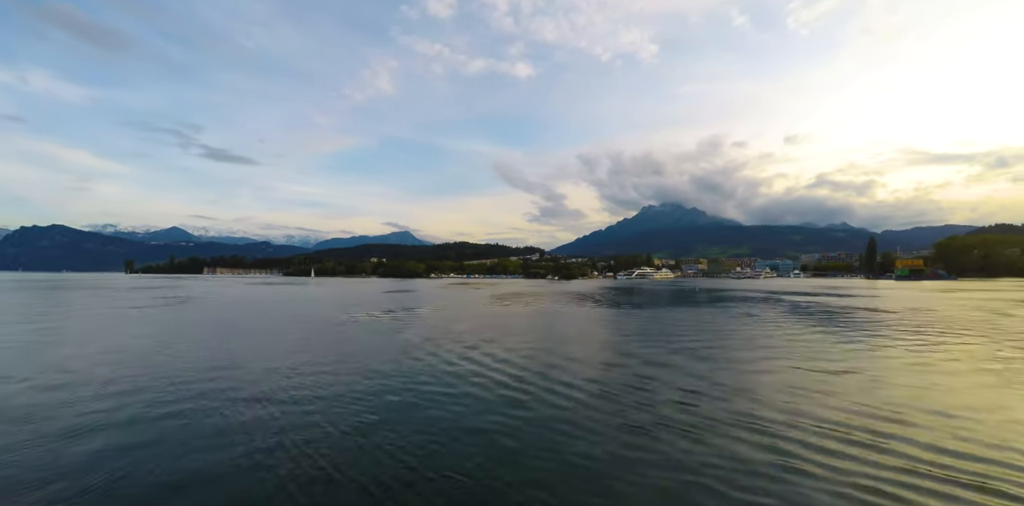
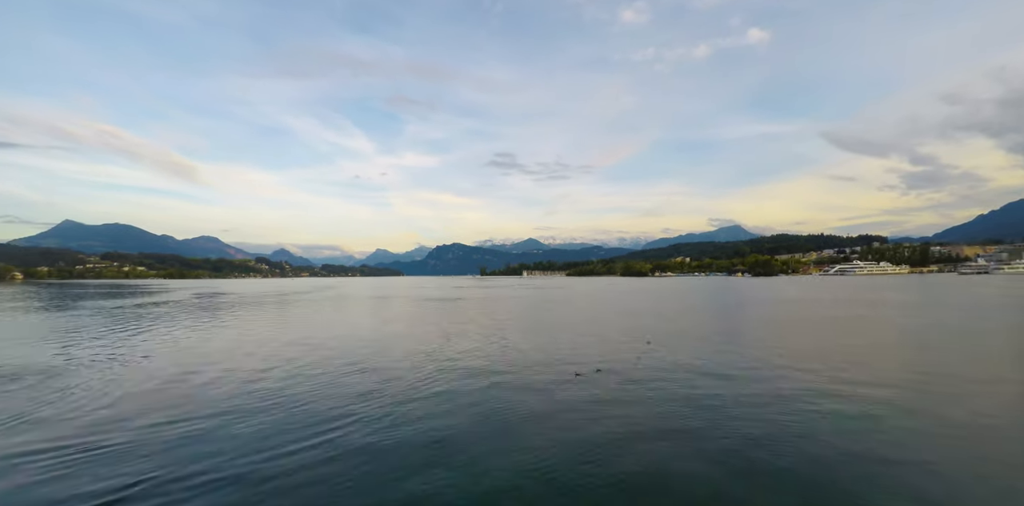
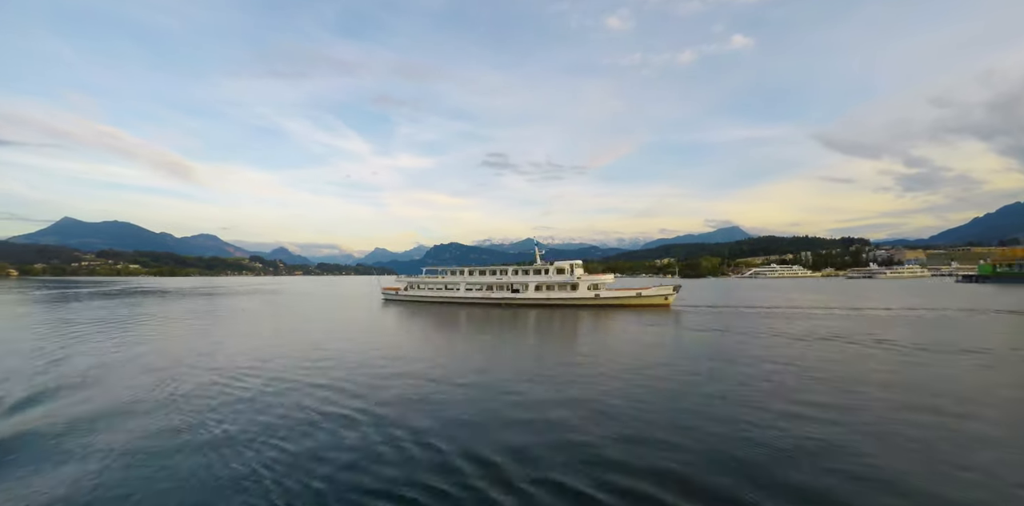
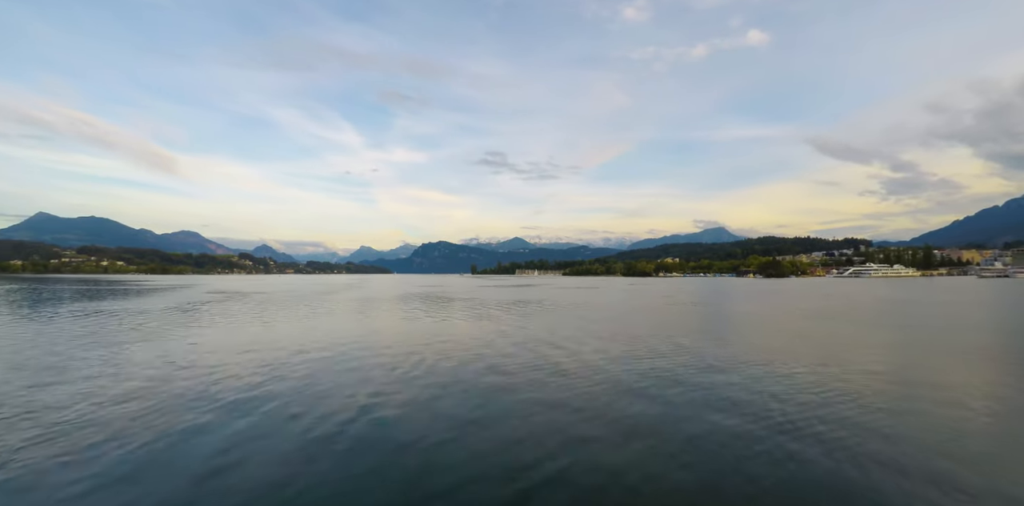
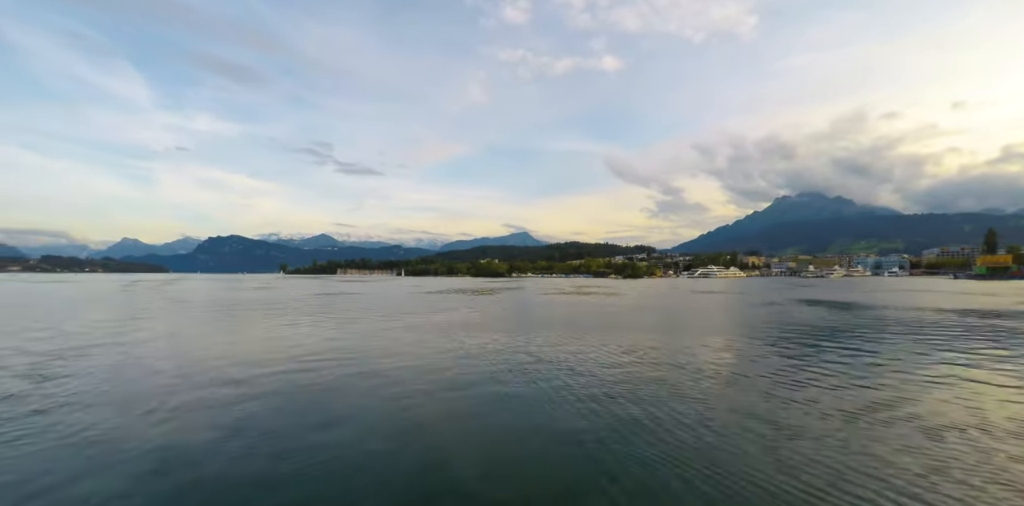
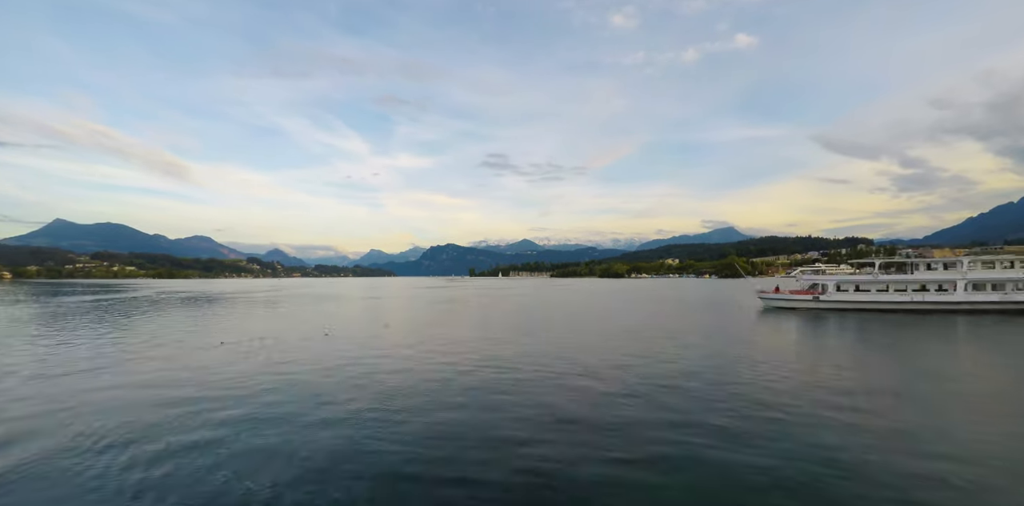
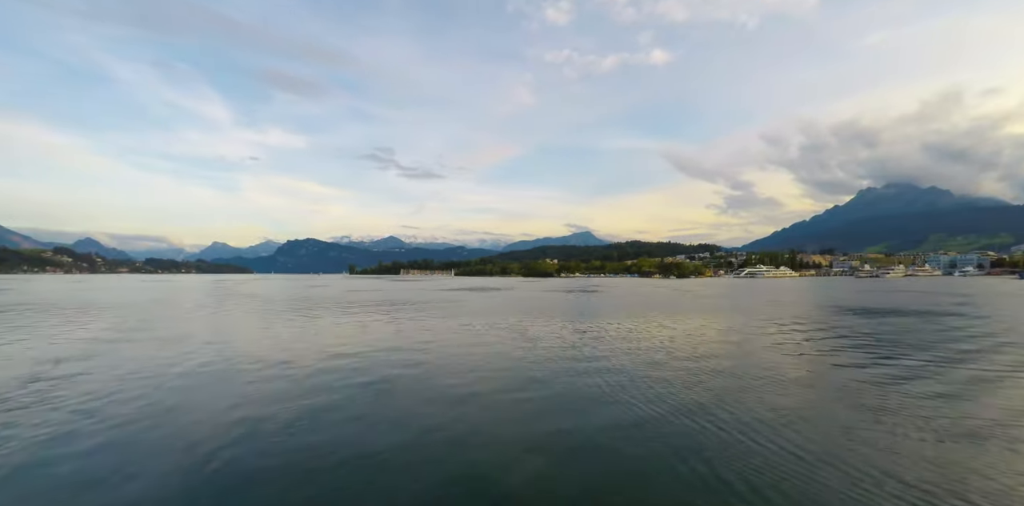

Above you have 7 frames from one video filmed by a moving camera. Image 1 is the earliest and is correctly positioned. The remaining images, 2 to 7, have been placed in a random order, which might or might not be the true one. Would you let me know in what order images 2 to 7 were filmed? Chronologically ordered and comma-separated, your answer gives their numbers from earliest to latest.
5, 7, 4, 2, 6, 3
